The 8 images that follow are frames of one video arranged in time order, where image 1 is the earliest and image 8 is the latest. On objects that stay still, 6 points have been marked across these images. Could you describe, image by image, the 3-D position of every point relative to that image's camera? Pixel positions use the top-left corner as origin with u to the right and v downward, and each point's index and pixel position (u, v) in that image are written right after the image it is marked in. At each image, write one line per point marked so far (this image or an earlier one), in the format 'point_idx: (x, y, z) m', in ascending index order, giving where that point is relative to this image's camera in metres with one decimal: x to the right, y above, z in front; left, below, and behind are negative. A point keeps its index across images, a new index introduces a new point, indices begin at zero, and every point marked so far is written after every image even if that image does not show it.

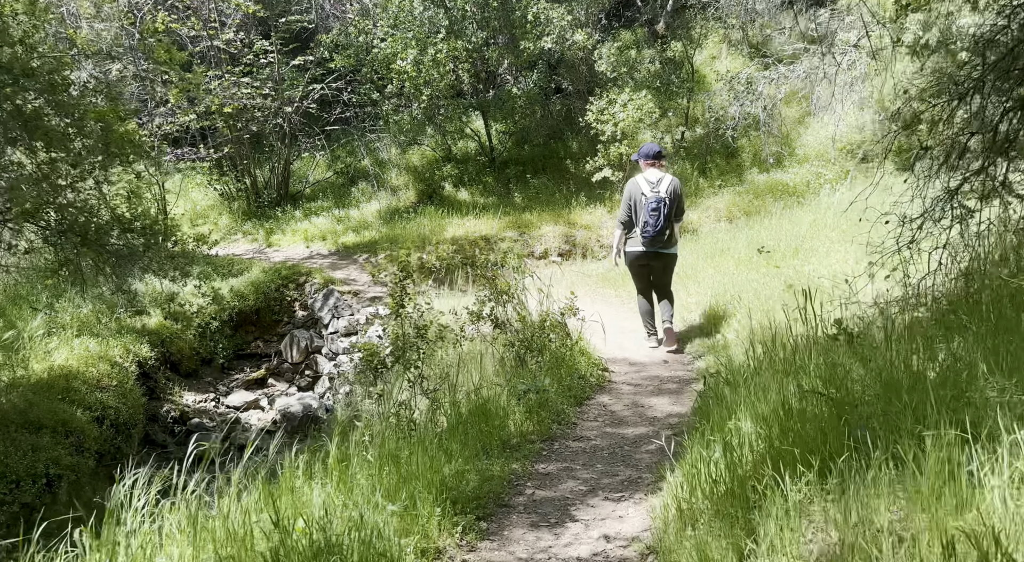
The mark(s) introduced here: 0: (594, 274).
0: (+1.1, +0.1, +12.6) m
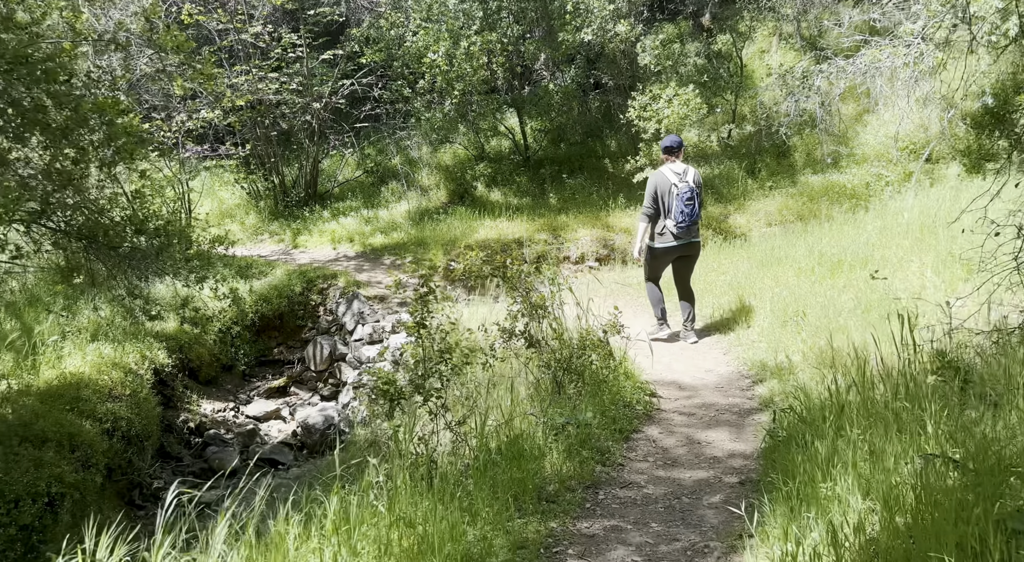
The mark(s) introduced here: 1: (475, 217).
0: (+1.6, 0.0, +11.7) m
1: (-0.6, +1.1, +14.9) m
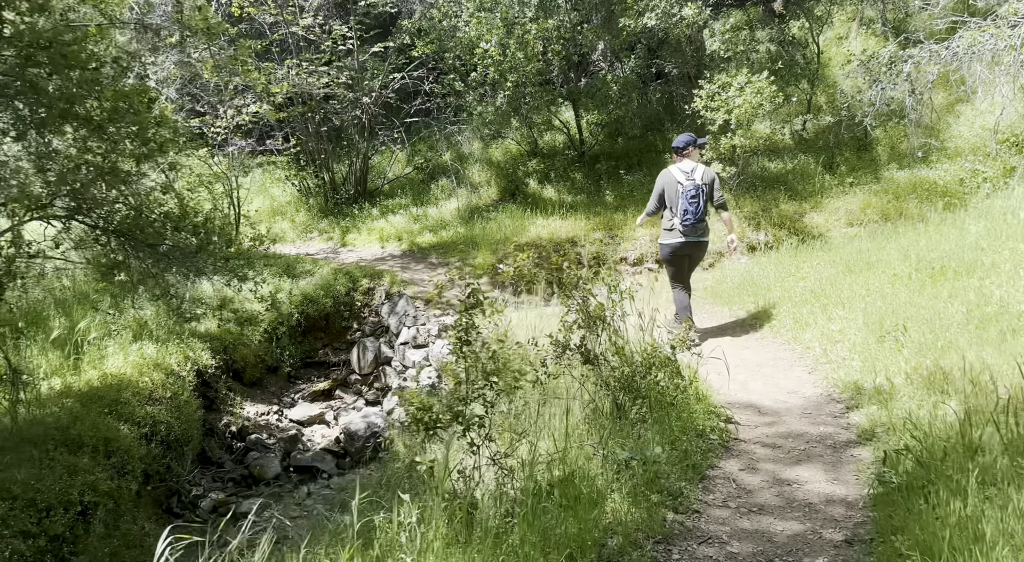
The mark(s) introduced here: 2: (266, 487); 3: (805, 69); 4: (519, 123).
0: (+2.3, -0.1, +10.8) m
1: (+0.2, +1.1, +14.1) m
2: (-2.7, -2.3, +10.0) m
3: (+4.7, +3.4, +14.6) m
4: (+0.1, +2.7, +15.5) m
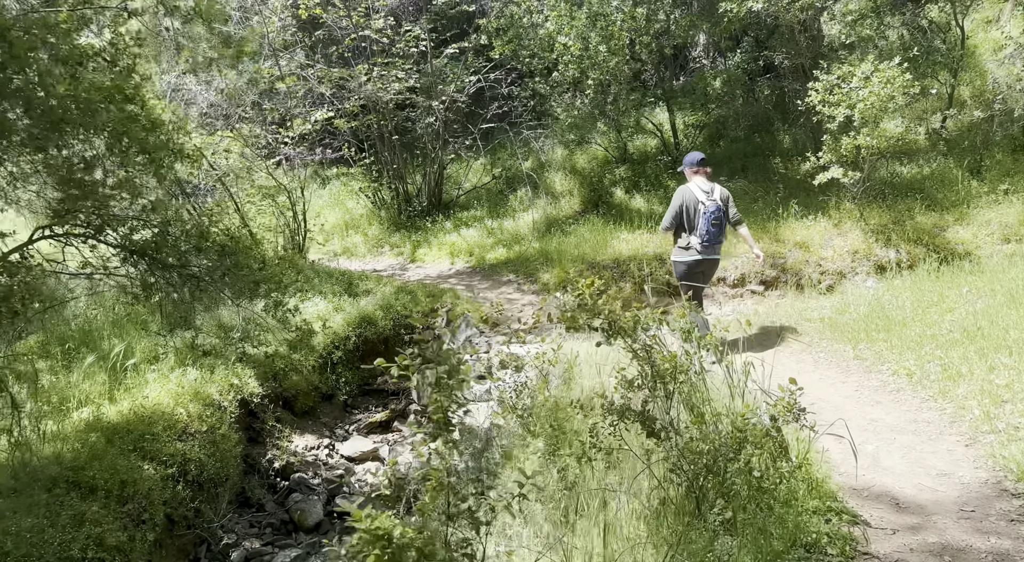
0: (+3.0, -0.3, +9.1) m
1: (+1.4, +0.8, +12.6) m
2: (-2.0, -2.5, +8.8) m
3: (+6.0, +3.1, +12.5) m
4: (+1.5, +2.4, +14.0) m
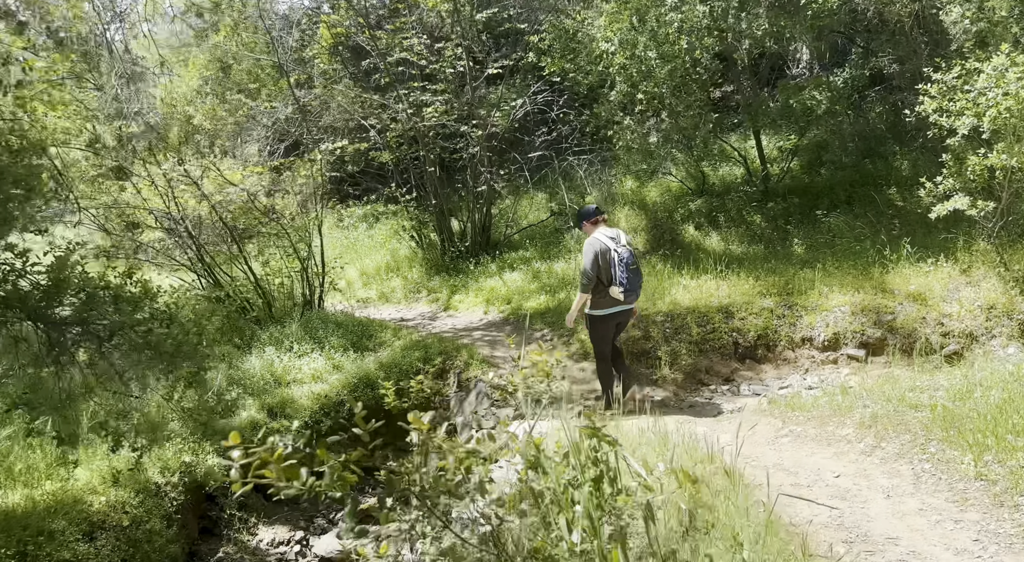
0: (+3.0, -0.8, +6.5) m
1: (+1.9, +0.1, +10.2) m
2: (-2.1, -2.9, +6.8) m
3: (+6.4, +2.4, +9.7) m
4: (+2.2, +1.7, +11.7) m
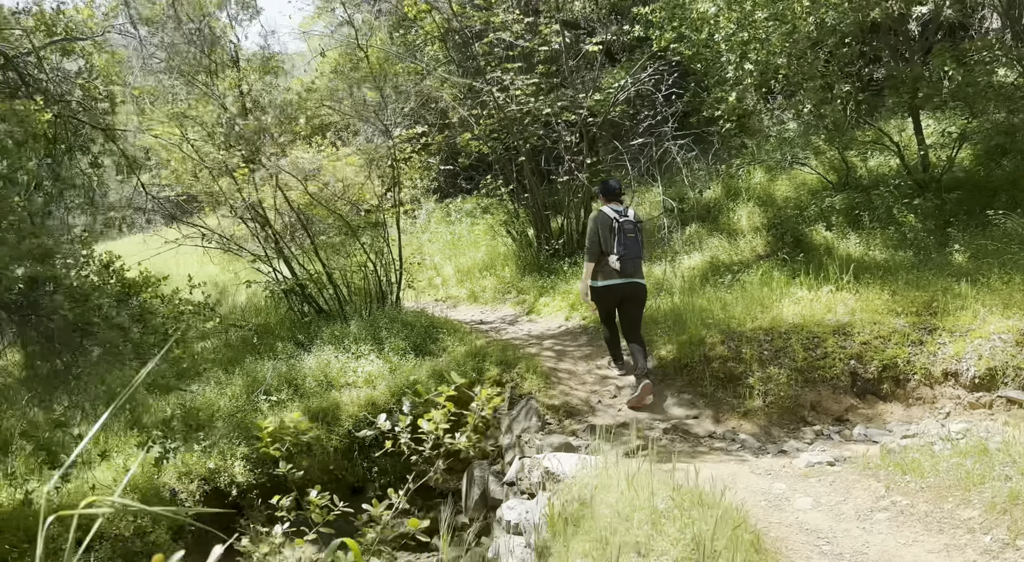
0: (+2.9, -0.9, +4.4) m
1: (+2.6, 0.0, +8.3) m
2: (-2.1, -2.9, +5.8) m
3: (+7.1, +2.2, +6.9) m
4: (+3.3, +1.6, +9.7) m
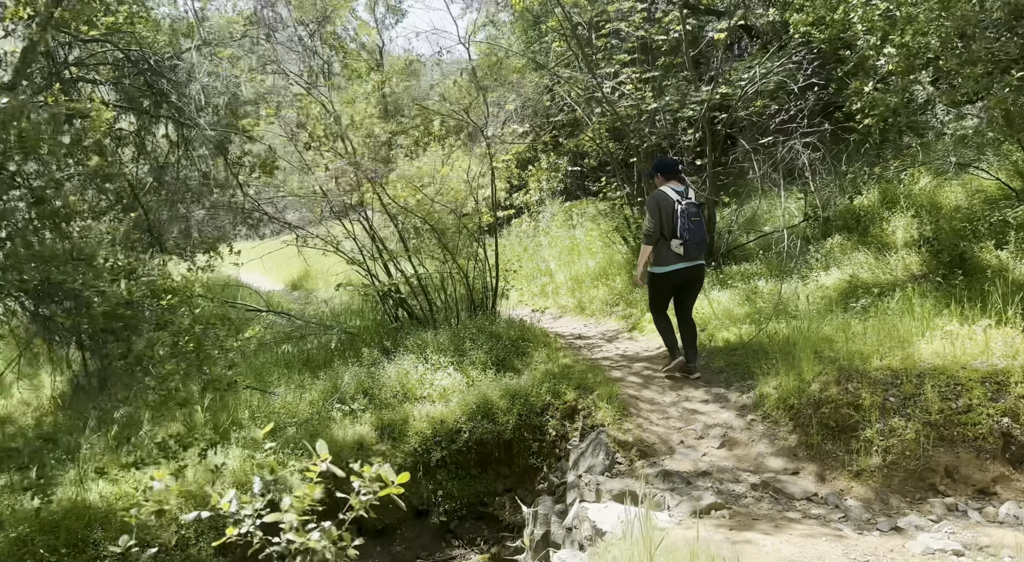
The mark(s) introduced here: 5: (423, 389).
0: (+2.7, -1.1, +2.9) m
1: (+3.3, -0.2, +6.8) m
2: (-1.9, -2.8, +5.3) m
3: (+7.4, +1.8, +4.5) m
4: (+4.3, +1.3, +8.0) m
5: (-0.8, -0.9, +7.7) m
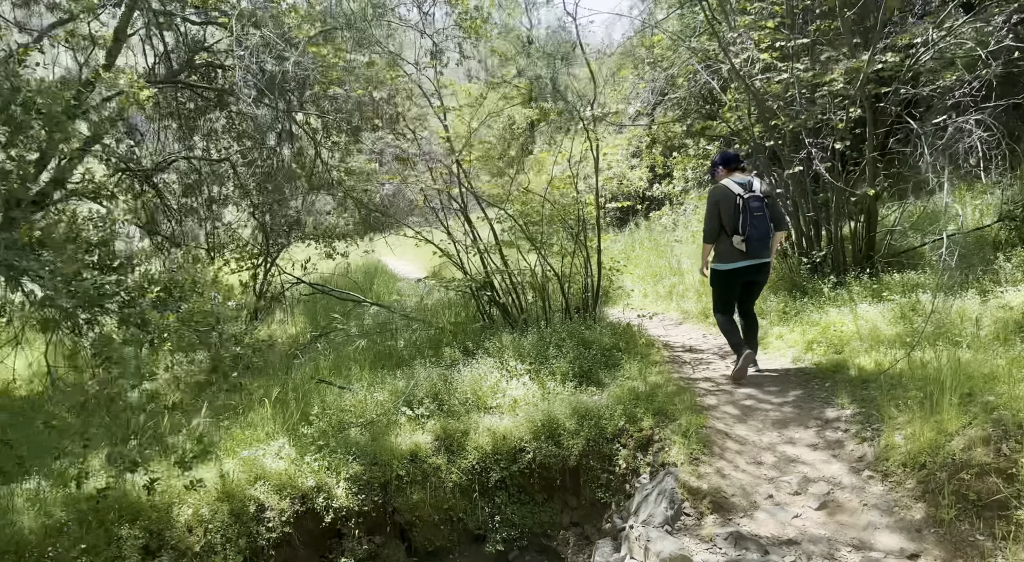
0: (+2.2, -1.2, +1.3) m
1: (+3.7, -0.4, +4.9) m
2: (-1.9, -2.7, +4.7) m
3: (+7.2, +1.4, +1.7) m
4: (+4.9, +1.1, +5.8) m
5: (-0.1, -0.9, +6.8) m
